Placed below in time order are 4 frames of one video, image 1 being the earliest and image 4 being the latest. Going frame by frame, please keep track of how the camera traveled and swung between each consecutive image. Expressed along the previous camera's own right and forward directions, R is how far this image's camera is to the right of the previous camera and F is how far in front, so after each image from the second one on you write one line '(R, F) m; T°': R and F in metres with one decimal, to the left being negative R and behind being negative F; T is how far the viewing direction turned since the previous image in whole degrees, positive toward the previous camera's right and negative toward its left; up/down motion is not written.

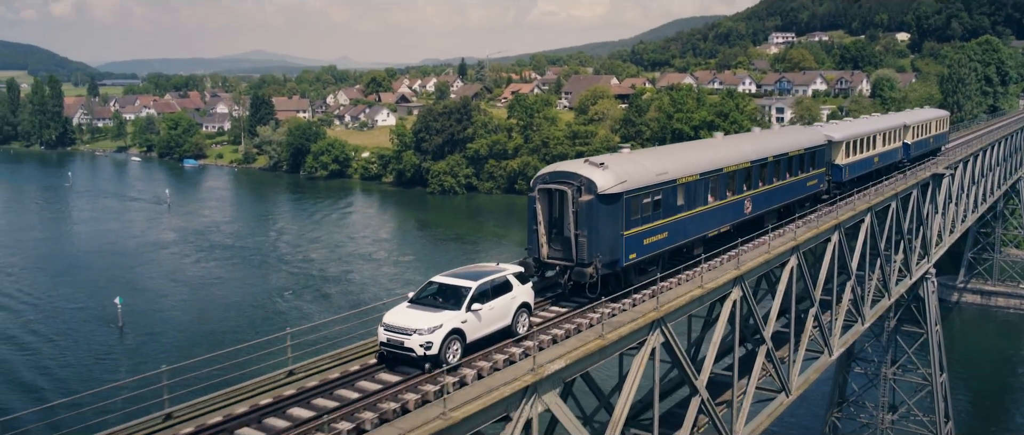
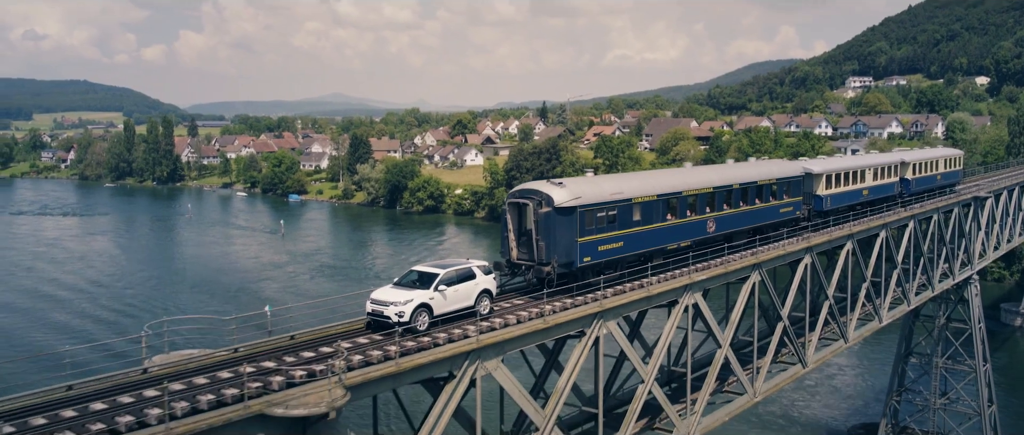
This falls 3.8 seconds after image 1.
(-1.7, -6.5) m; -5°
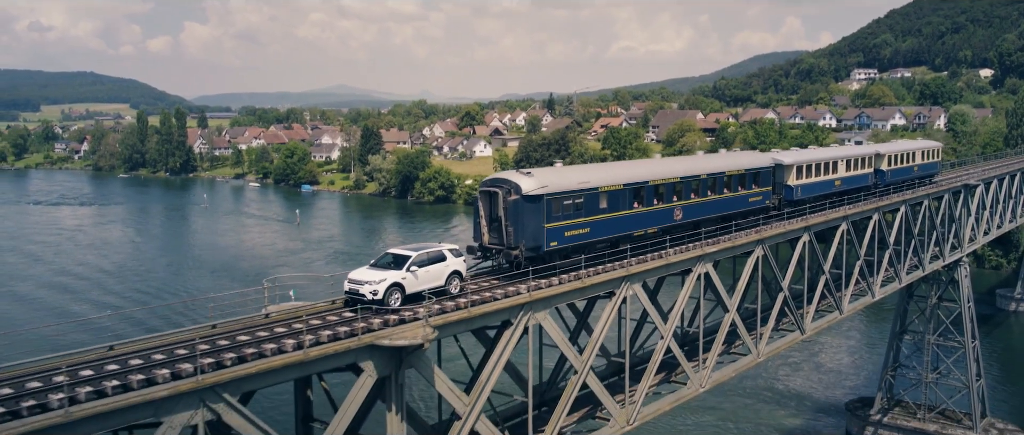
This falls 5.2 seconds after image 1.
(-0.7, -2.2) m; 0°
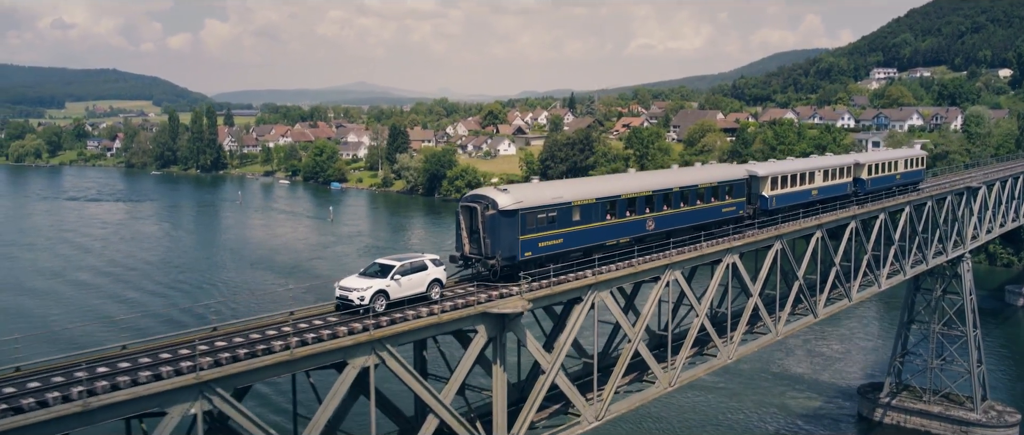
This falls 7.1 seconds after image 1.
(-1.1, -3.4) m; -1°
